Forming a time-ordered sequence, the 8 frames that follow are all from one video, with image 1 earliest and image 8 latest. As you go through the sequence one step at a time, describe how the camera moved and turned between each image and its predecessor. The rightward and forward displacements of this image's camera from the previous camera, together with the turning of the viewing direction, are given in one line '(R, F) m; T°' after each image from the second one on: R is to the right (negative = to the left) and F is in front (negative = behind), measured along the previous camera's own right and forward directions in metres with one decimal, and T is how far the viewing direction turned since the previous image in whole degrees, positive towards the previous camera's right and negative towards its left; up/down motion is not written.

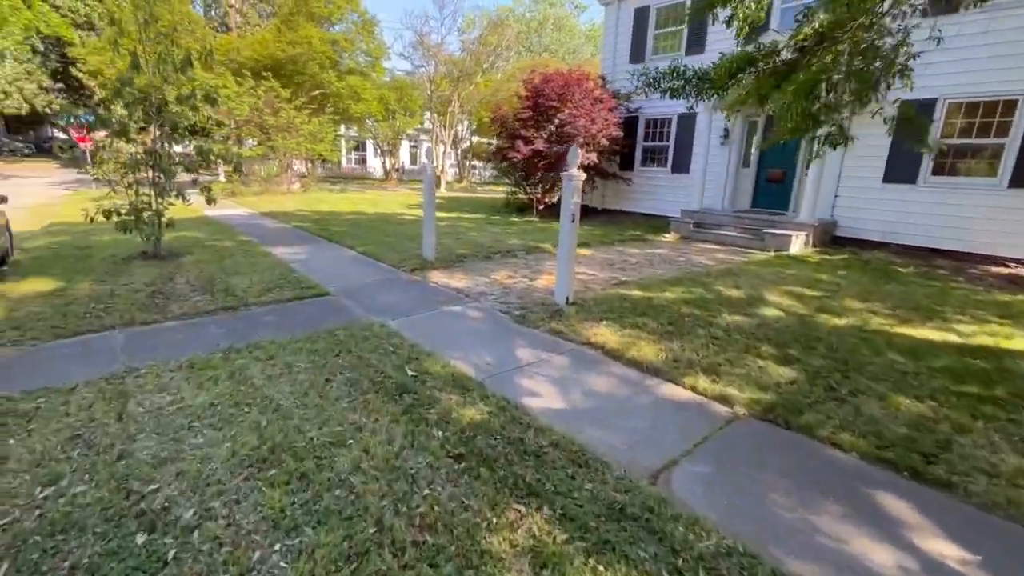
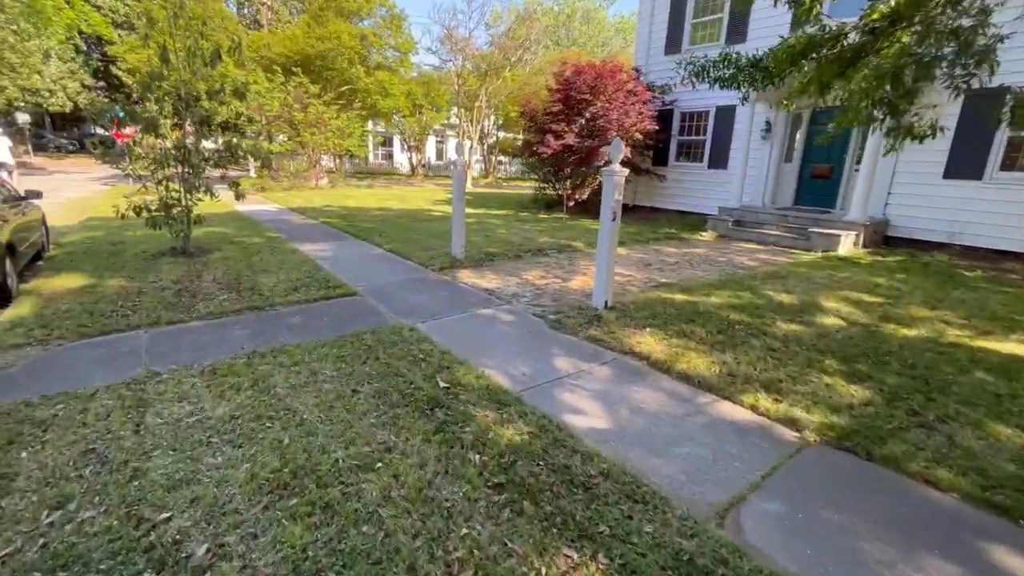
(-0.1, +0.2) m; -3°
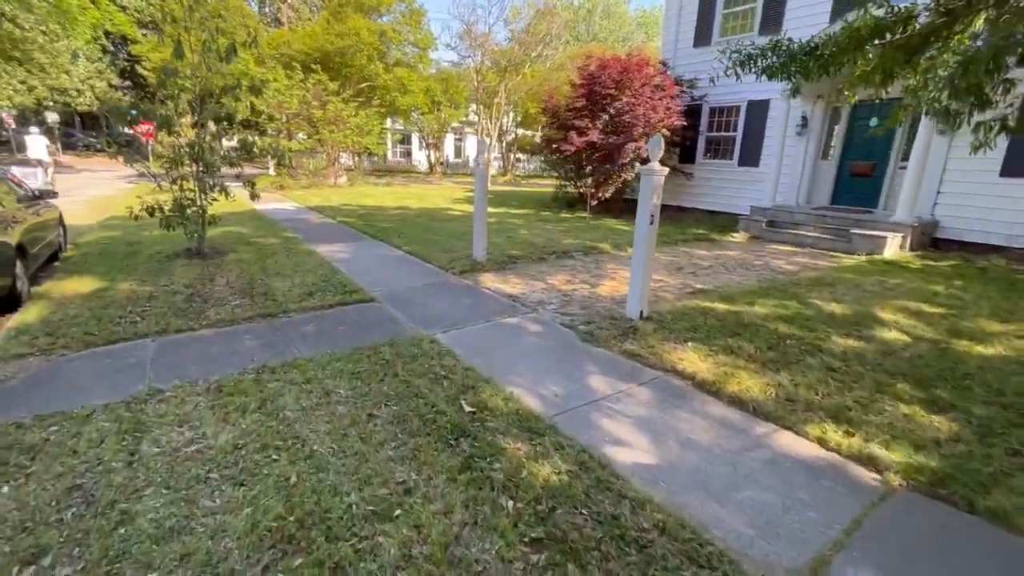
(-0.1, +0.3) m; -2°
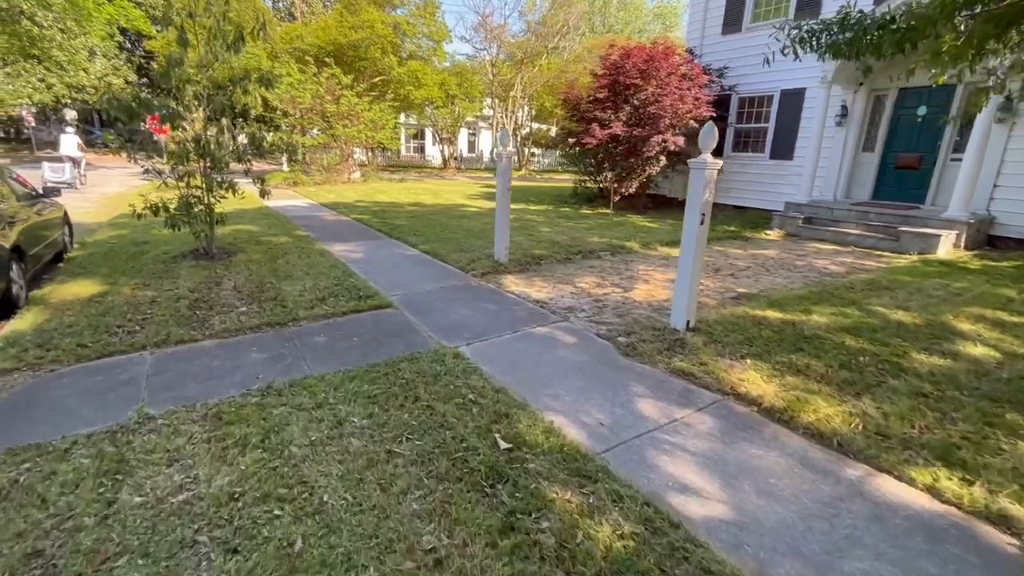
(-0.1, +0.4) m; -1°
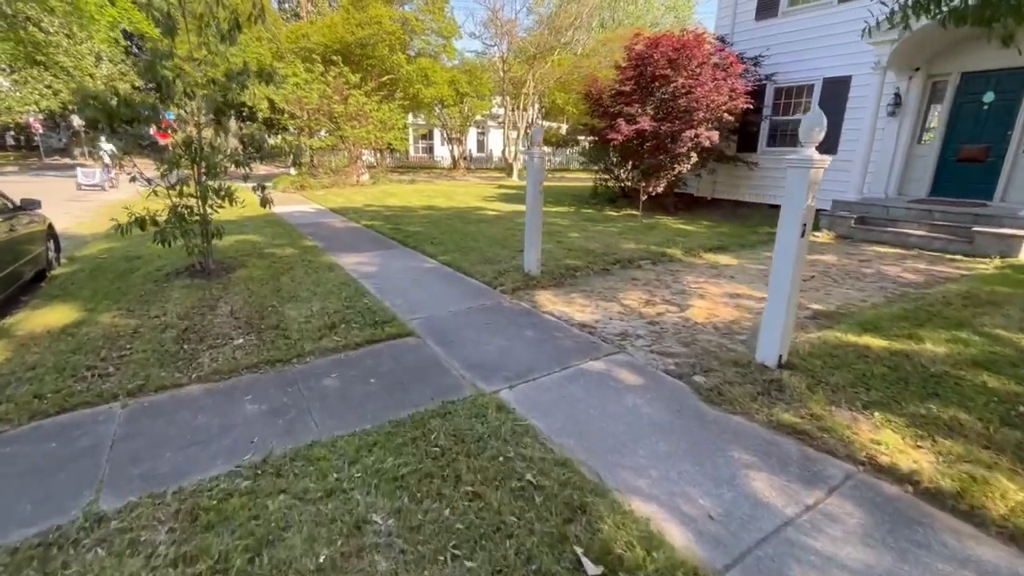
(-0.2, +0.6) m; -1°
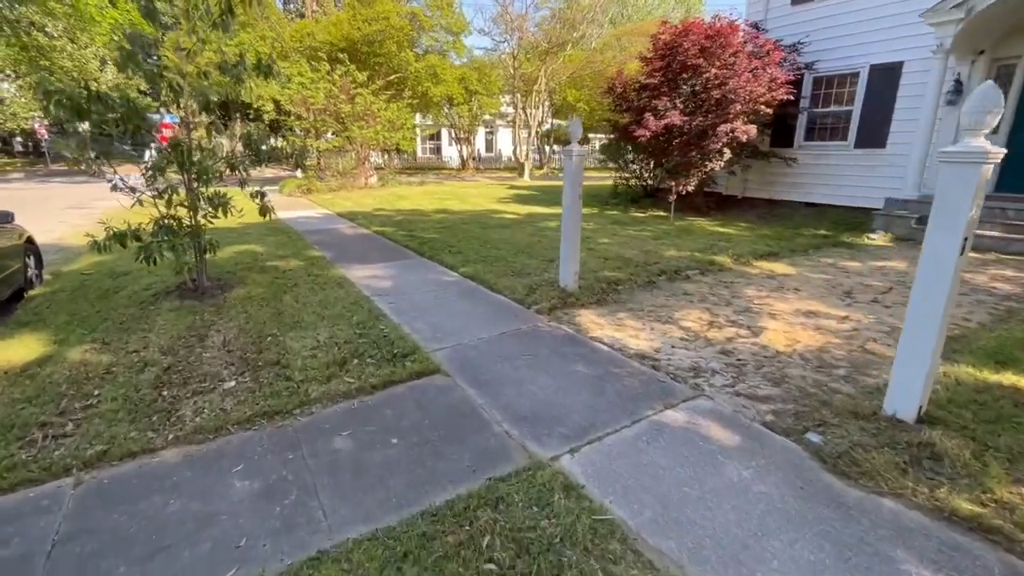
(-0.2, +0.6) m; -1°
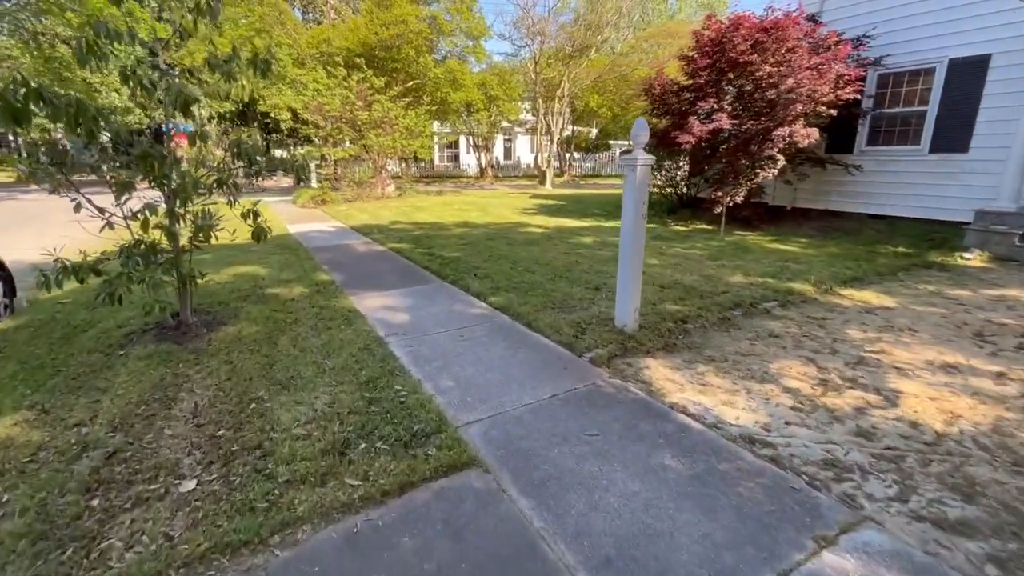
(-0.2, +0.8) m; -2°
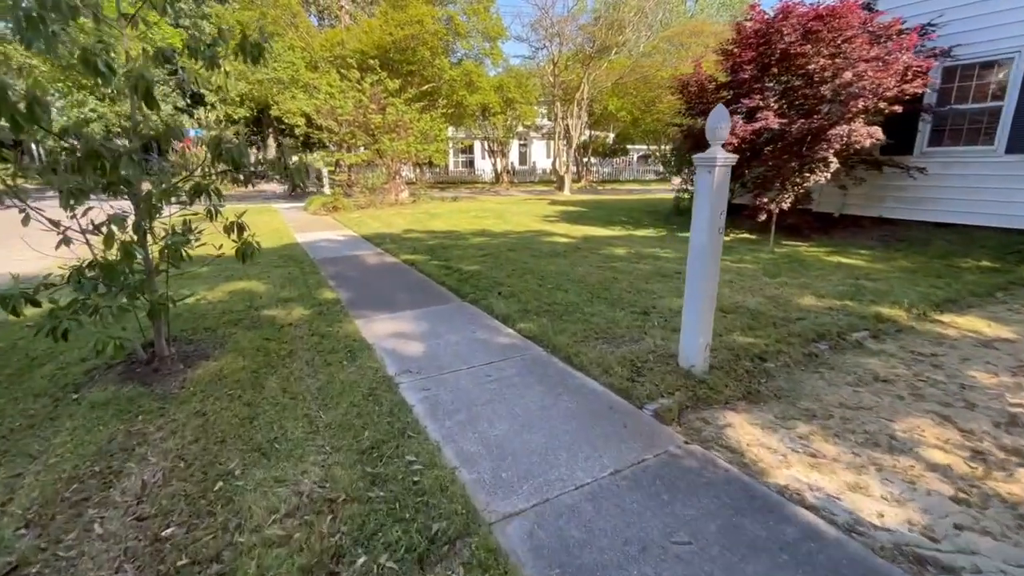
(-0.2, +0.7) m; -2°
